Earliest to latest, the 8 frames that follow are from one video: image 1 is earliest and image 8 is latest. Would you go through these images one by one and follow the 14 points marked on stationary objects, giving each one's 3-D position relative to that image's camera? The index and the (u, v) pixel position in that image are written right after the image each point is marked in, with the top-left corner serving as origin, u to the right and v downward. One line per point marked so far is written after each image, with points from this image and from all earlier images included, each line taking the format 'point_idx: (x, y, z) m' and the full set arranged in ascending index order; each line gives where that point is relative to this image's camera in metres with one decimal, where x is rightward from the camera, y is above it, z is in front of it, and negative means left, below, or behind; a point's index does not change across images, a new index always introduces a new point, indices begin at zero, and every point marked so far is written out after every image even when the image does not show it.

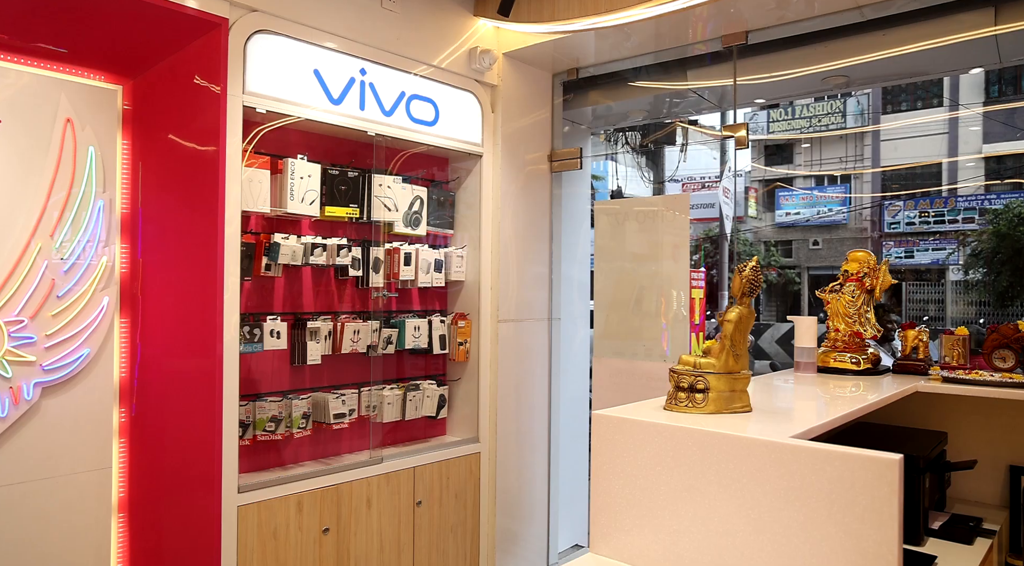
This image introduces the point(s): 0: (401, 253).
0: (-0.5, +0.1, +3.3) m
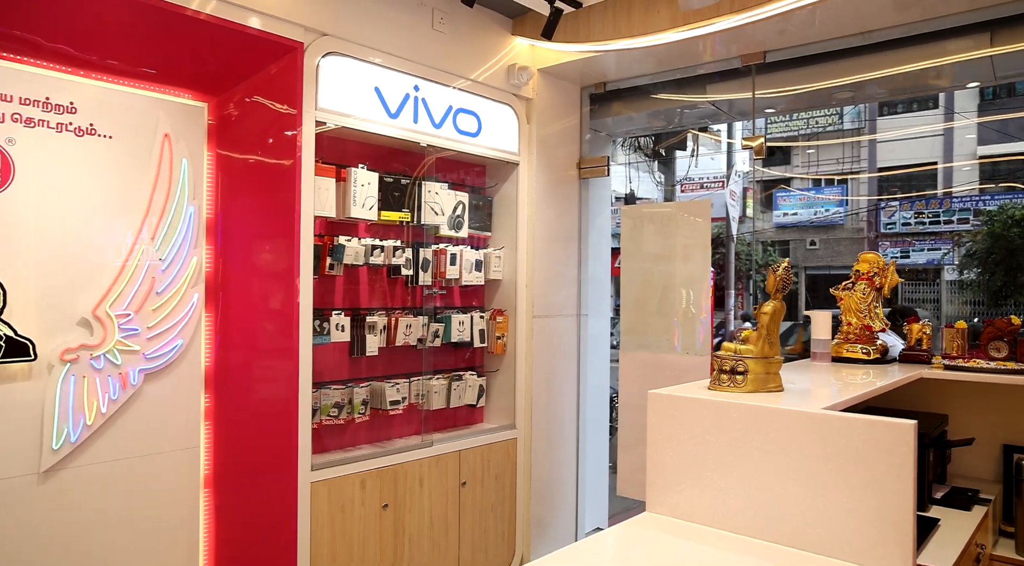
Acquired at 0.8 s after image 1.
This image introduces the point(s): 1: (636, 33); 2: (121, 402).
0: (-0.3, +0.2, +3.6) m
1: (+0.6, +1.2, +3.3) m
2: (-1.5, -0.5, +2.6) m
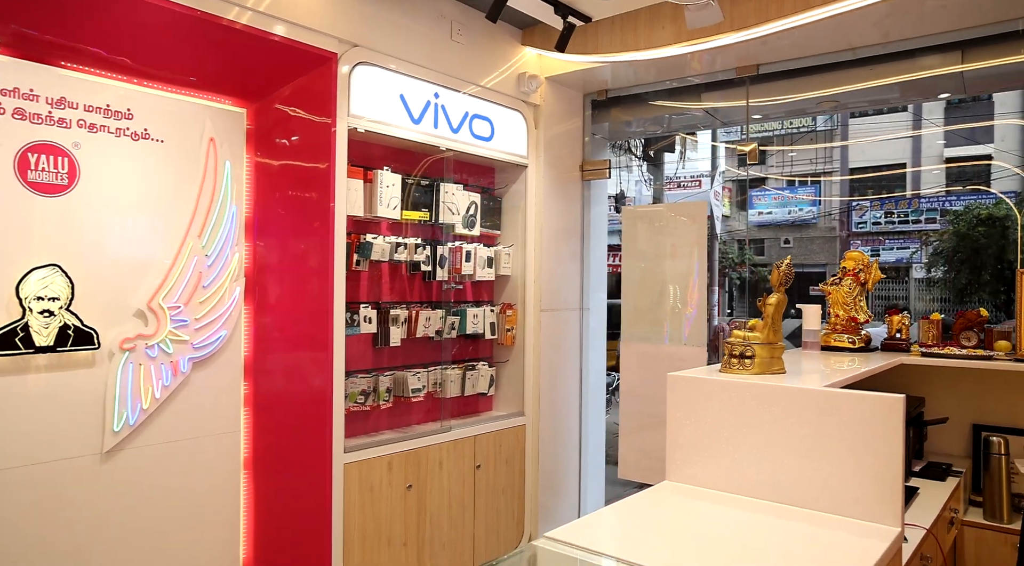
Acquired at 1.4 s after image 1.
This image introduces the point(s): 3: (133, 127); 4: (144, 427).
0: (-0.3, +0.2, +3.8) m
1: (+0.7, +1.2, +3.5) m
2: (-1.4, -0.4, +2.8) m
3: (-1.5, +0.6, +2.7) m
4: (-1.5, -0.6, +2.7) m
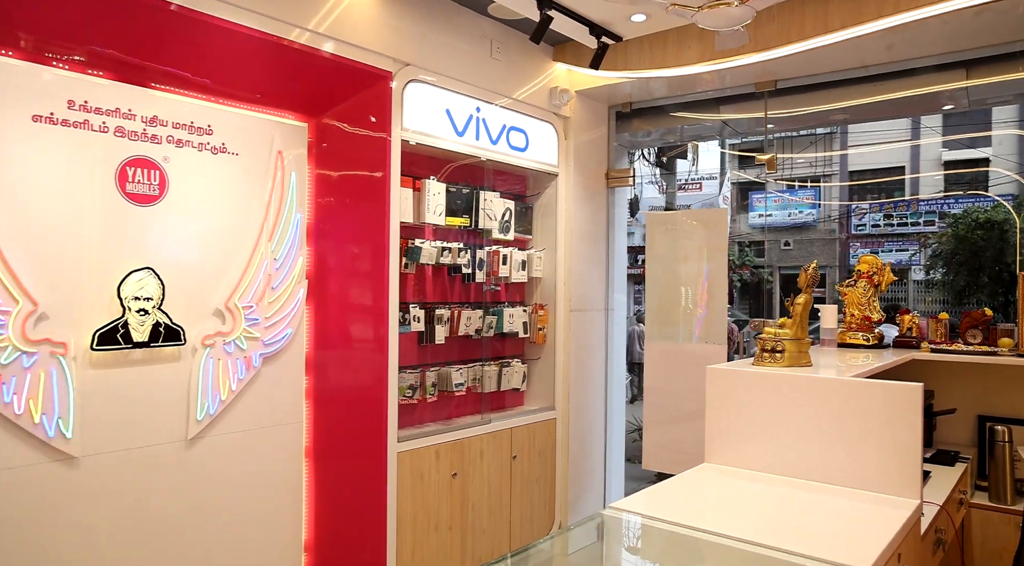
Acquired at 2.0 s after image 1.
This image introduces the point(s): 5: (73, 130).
0: (-0.1, +0.2, +4.1) m
1: (+0.9, +1.2, +3.8) m
2: (-1.2, -0.4, +3.0) m
3: (-1.3, +0.6, +2.9) m
4: (-1.3, -0.6, +3.0) m
5: (-1.6, +0.6, +2.5) m
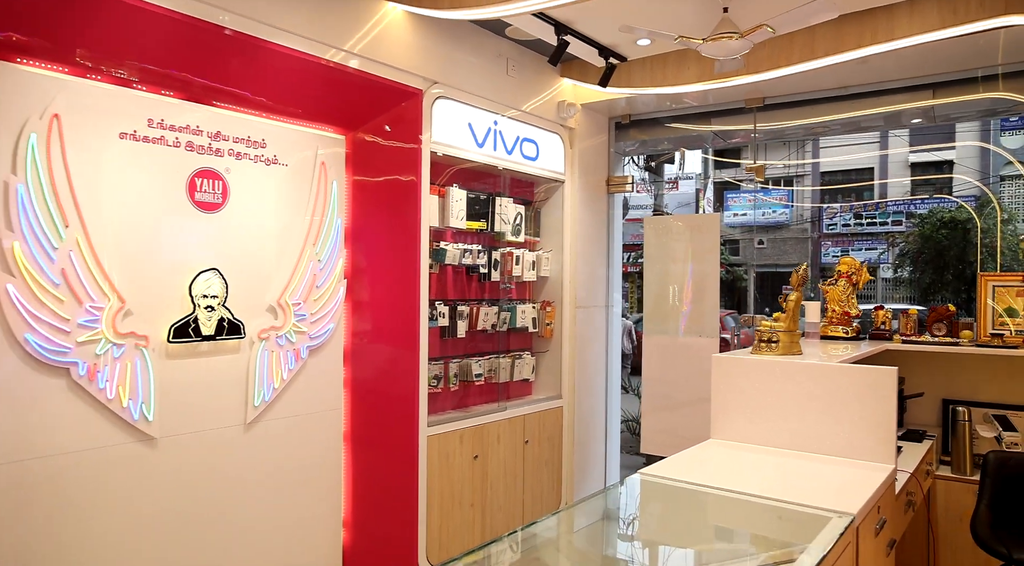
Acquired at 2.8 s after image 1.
0: (0.0, +0.2, +4.4) m
1: (+1.0, +1.2, +4.1) m
2: (-1.1, -0.4, +3.3) m
3: (-1.2, +0.6, +3.2) m
4: (-1.1, -0.6, +3.3) m
5: (-1.5, +0.6, +2.8) m
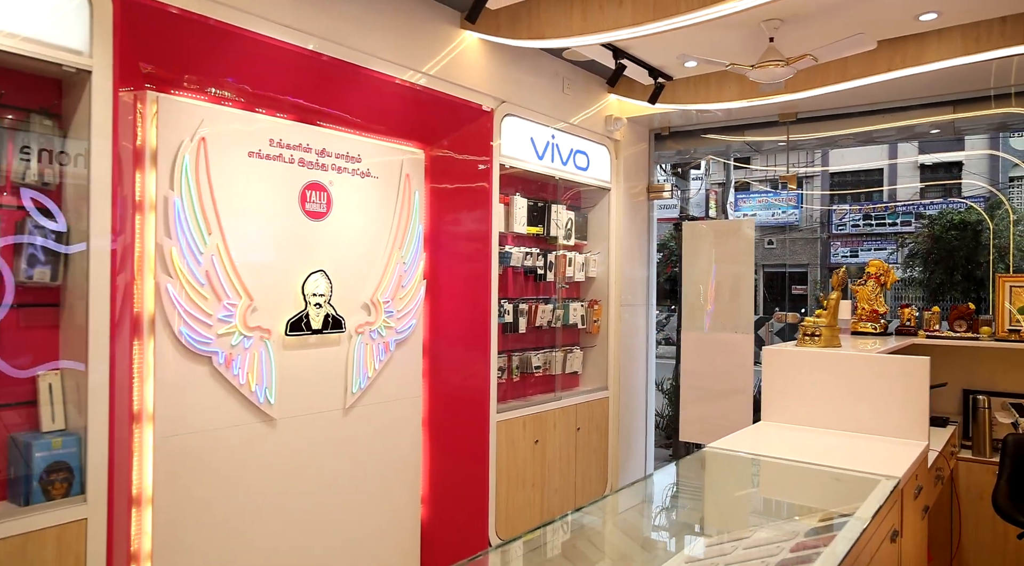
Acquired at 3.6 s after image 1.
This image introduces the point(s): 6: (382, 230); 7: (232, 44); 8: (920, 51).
0: (+0.4, +0.2, +4.8) m
1: (+1.3, +1.2, +4.5) m
2: (-0.7, -0.4, +3.7) m
3: (-0.8, +0.6, +3.6) m
4: (-0.8, -0.6, +3.7) m
5: (-1.1, +0.6, +3.2) m
6: (-0.7, +0.3, +3.7) m
7: (-1.2, +1.0, +2.8) m
8: (+2.3, +1.3, +3.8) m
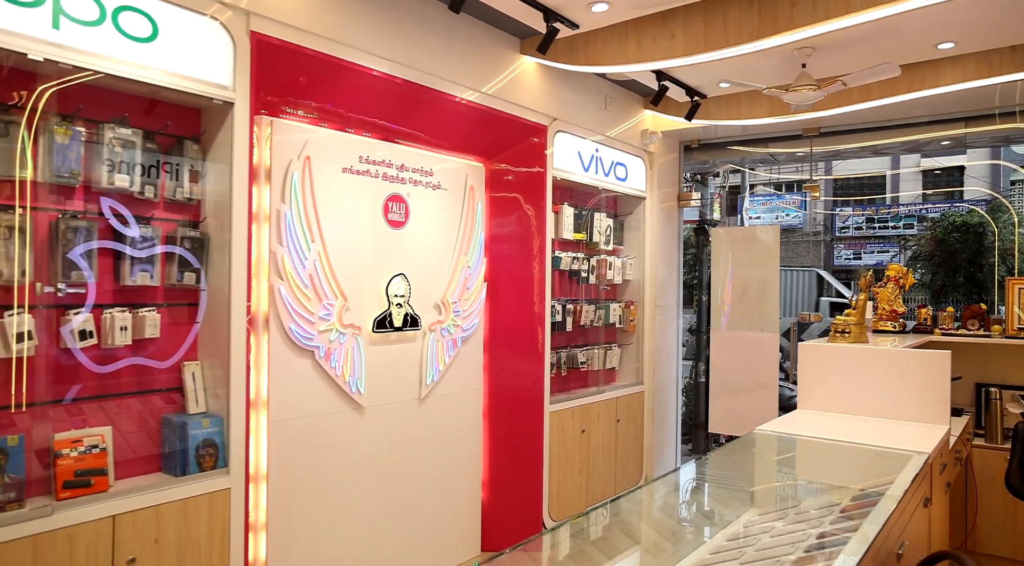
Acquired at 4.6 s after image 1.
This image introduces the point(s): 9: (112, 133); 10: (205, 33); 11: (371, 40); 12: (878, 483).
0: (+0.7, +0.2, +5.2) m
1: (+1.7, +1.2, +4.9) m
2: (-0.4, -0.4, +4.1) m
3: (-0.5, +0.6, +4.0) m
4: (-0.4, -0.6, +4.0) m
5: (-0.8, +0.6, +3.6) m
6: (-0.4, +0.3, +4.1) m
7: (-0.8, +1.0, +3.2) m
8: (+2.6, +1.3, +4.1) m
9: (-1.5, +0.6, +2.5) m
10: (-1.2, +1.0, +2.7) m
11: (-0.7, +1.2, +3.3) m
12: (+1.3, -0.7, +2.5) m
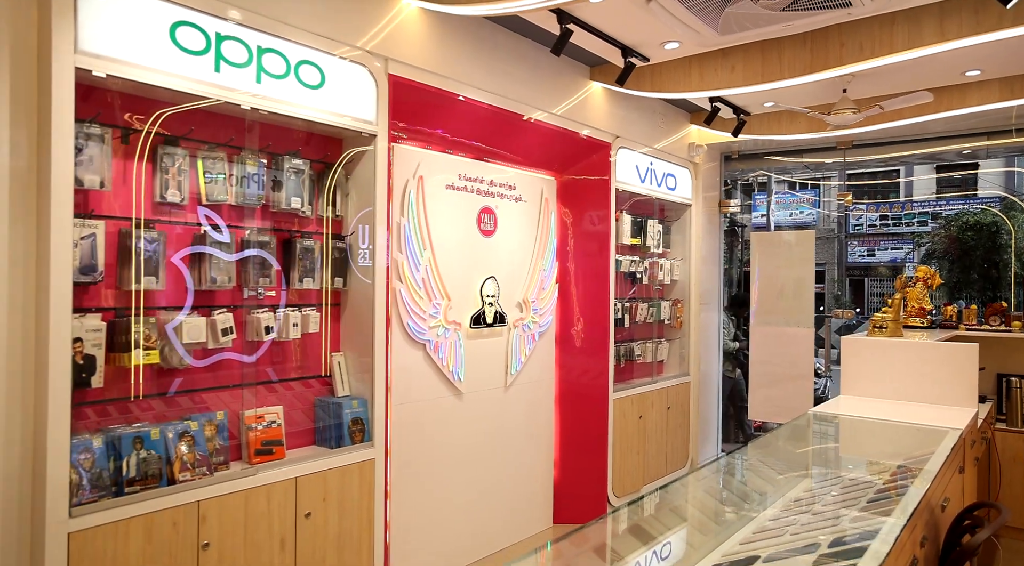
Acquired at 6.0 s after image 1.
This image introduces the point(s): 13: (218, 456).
0: (+1.2, +0.2, +5.7) m
1: (+2.2, +1.2, +5.4) m
2: (+0.1, -0.5, +4.6) m
3: (0.0, +0.6, +4.5) m
4: (0.0, -0.6, +4.6) m
5: (-0.3, +0.5, +4.1) m
6: (+0.1, +0.3, +4.6) m
7: (-0.3, +1.0, +3.7) m
8: (+3.1, +1.3, +4.6) m
9: (-1.0, +0.5, +3.0) m
10: (-0.7, +1.0, +3.2) m
11: (-0.2, +1.2, +3.8) m
12: (+1.8, -0.8, +3.0) m
13: (-1.2, -0.7, +2.8) m
